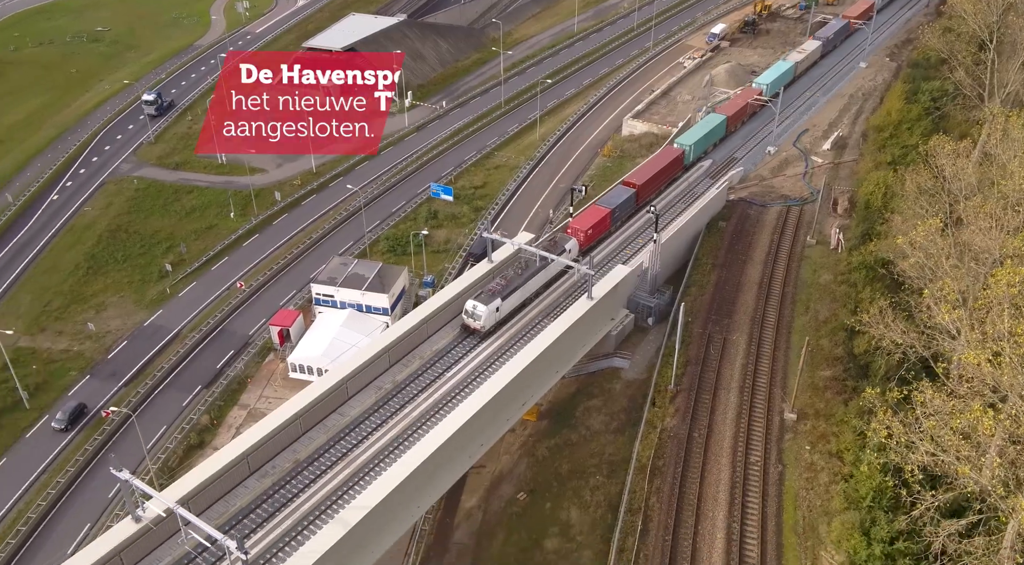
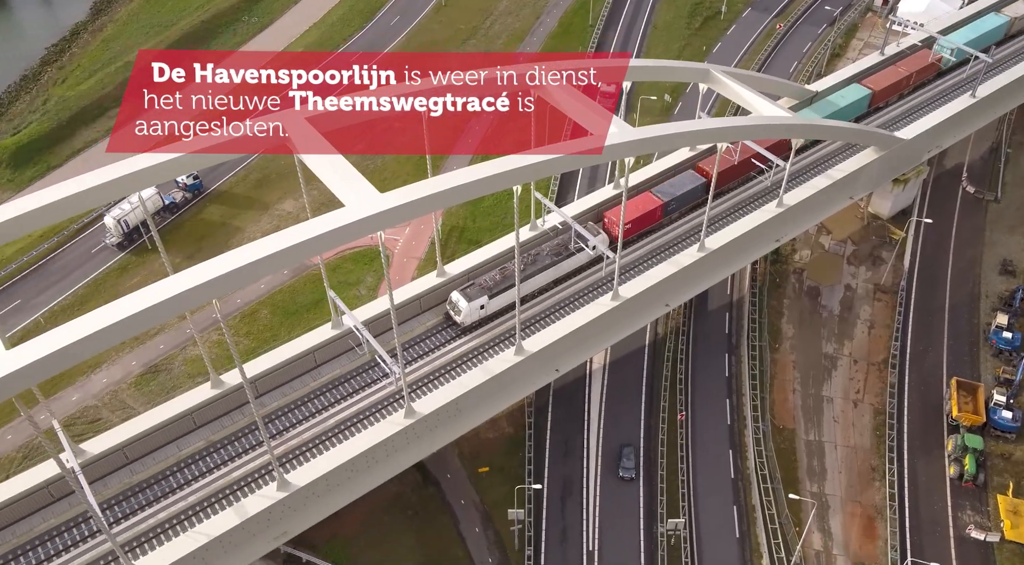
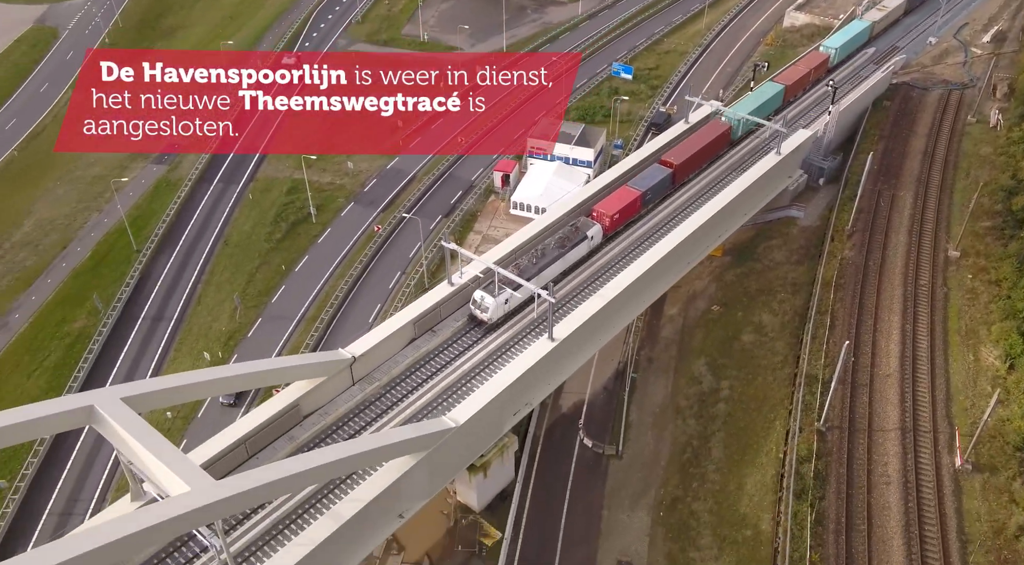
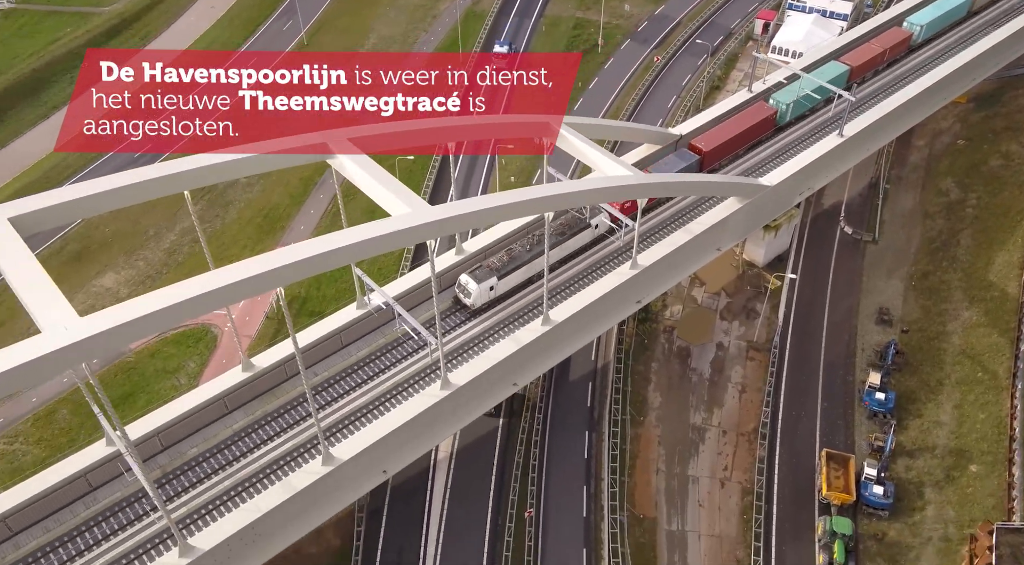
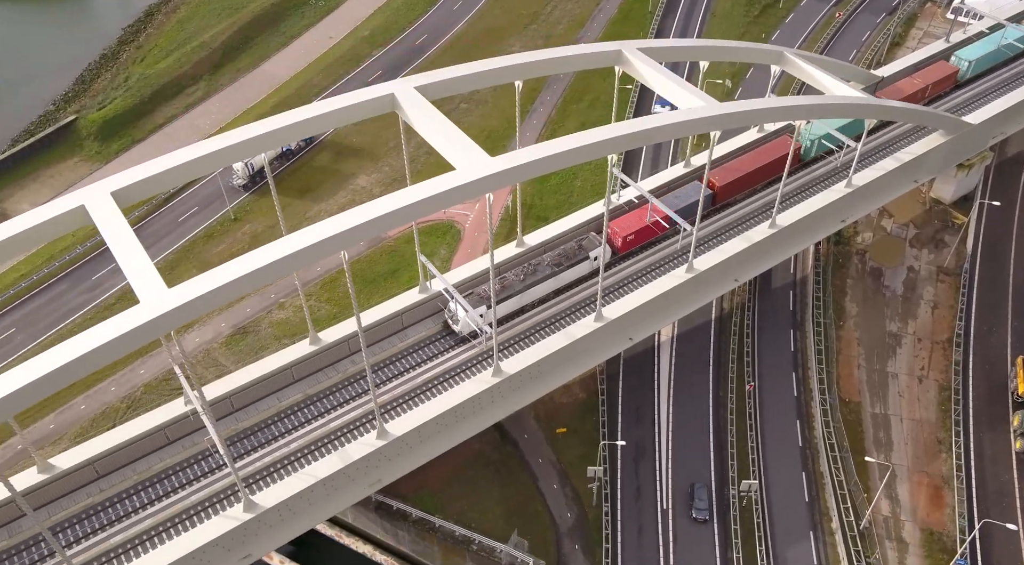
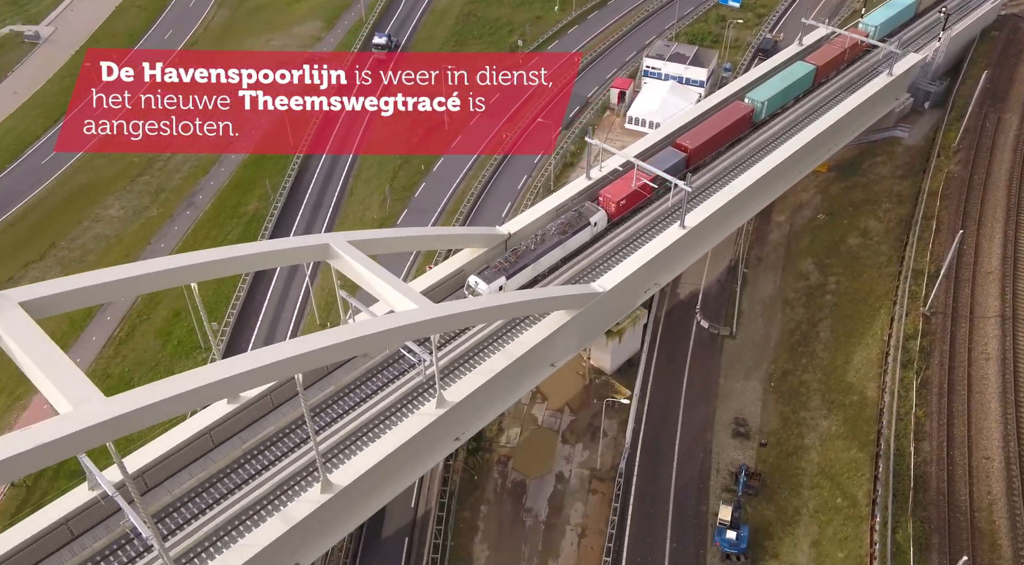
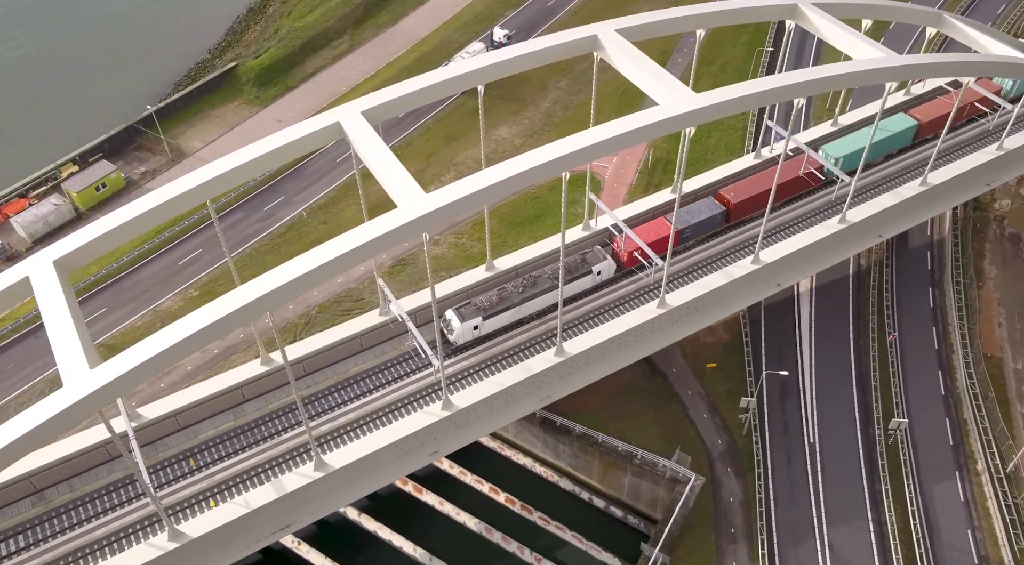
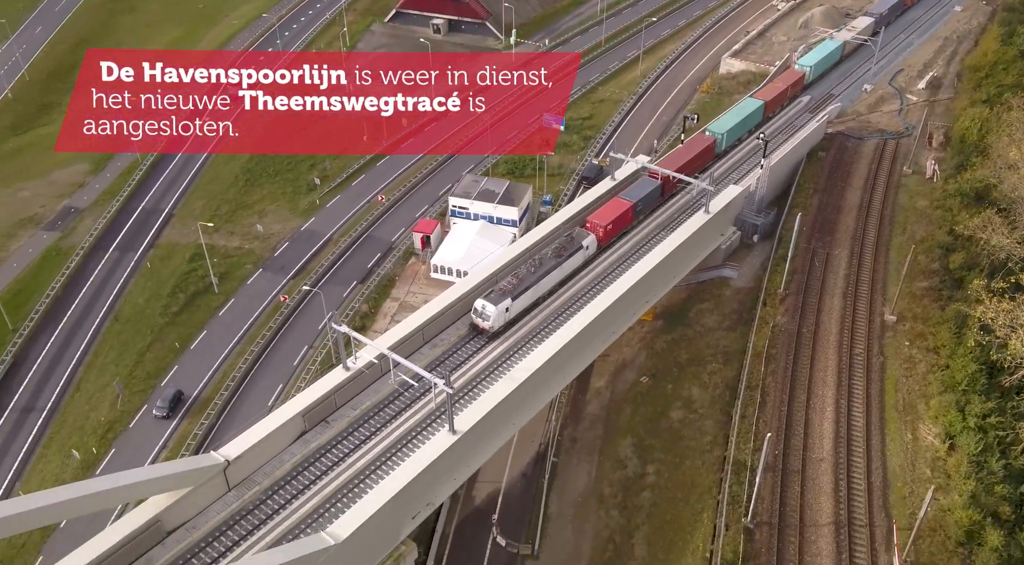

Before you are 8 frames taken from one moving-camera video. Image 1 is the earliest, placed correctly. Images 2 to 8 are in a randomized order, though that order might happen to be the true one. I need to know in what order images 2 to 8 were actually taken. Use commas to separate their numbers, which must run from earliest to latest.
8, 3, 6, 4, 2, 5, 7
